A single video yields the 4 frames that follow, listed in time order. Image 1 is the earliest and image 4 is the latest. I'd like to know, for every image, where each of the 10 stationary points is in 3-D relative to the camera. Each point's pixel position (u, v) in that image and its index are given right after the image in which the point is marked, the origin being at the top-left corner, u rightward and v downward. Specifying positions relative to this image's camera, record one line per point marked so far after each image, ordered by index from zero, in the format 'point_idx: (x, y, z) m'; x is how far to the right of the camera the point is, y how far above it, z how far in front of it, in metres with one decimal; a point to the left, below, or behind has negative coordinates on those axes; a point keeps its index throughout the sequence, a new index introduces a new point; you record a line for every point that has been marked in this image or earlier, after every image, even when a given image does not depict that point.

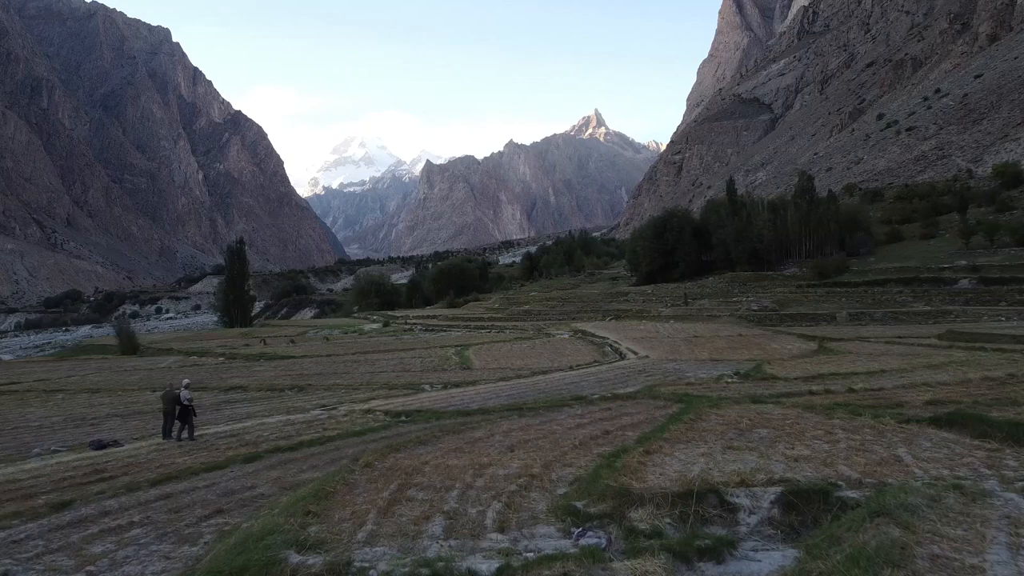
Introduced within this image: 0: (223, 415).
0: (-4.6, -2.0, +11.8) m
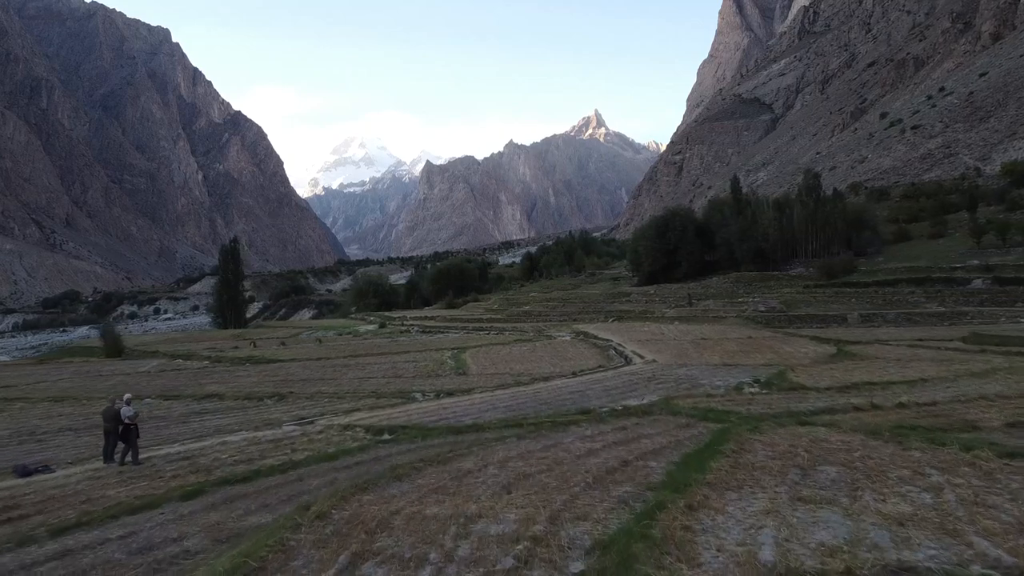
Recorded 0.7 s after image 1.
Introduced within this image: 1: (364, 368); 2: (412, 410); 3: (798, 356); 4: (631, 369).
0: (-4.6, -2.0, +10.6) m
1: (-4.0, -2.2, +20.0) m
2: (-1.5, -1.8, +10.9) m
3: (+7.4, -1.8, +19.3) m
4: (+2.7, -1.8, +17.0) m
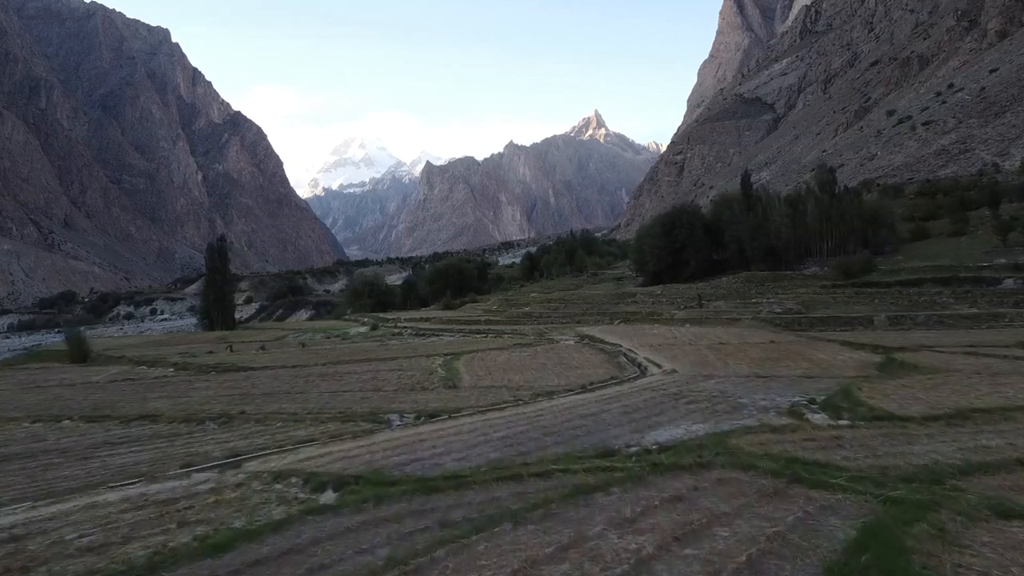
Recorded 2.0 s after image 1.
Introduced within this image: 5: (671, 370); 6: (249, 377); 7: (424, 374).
0: (-4.7, -2.0, +8.0) m
1: (-4.0, -2.1, +17.4) m
2: (-1.5, -1.8, +8.4) m
3: (+7.4, -1.8, +16.7) m
4: (+2.7, -1.8, +14.5) m
5: (+3.6, -1.9, +17.1) m
6: (-6.7, -2.2, +18.9) m
7: (-2.1, -2.1, +17.9) m
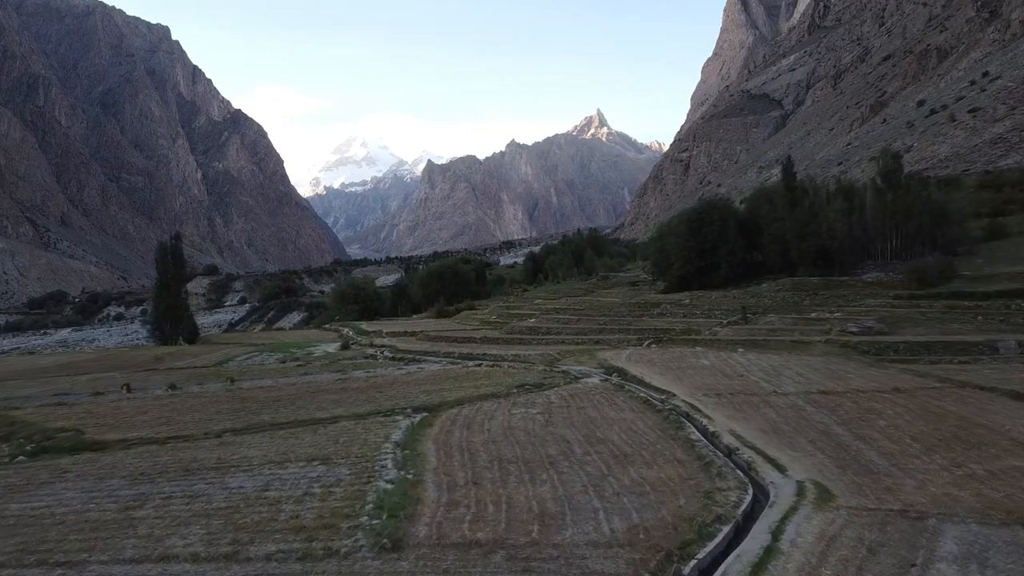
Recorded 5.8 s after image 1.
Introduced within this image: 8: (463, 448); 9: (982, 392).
0: (-4.6, -2.5, +0.1) m
1: (-4.0, -2.6, +9.5) m
2: (-1.5, -2.3, +0.5) m
3: (+7.4, -2.3, +8.8) m
4: (+2.7, -2.3, +6.5) m
5: (+3.6, -2.4, +9.2) m
6: (-6.7, -2.7, +11.0) m
7: (-2.1, -2.6, +9.9) m
8: (-0.9, -2.6, +12.1) m
9: (+10.4, -2.3, +16.7) m
